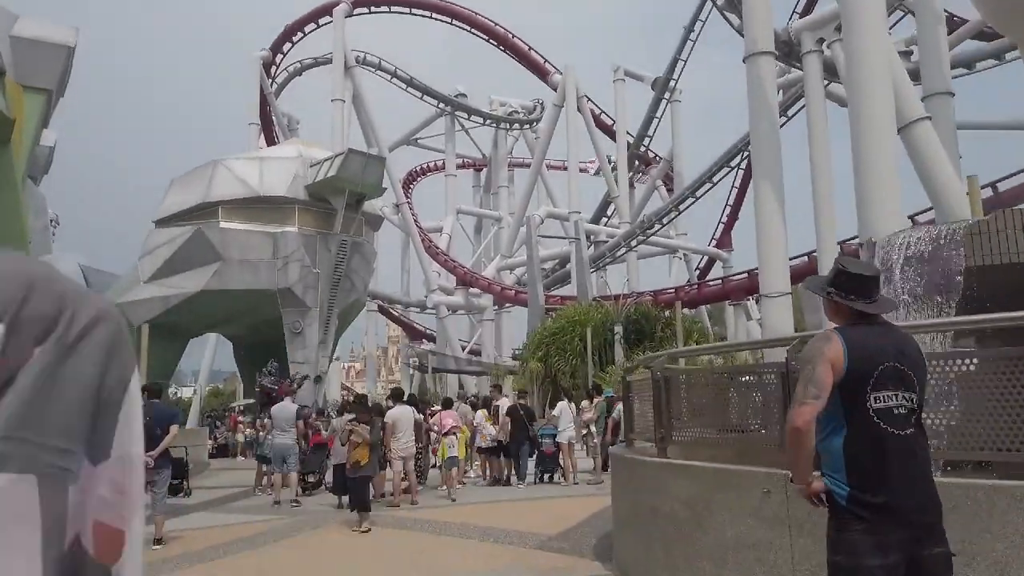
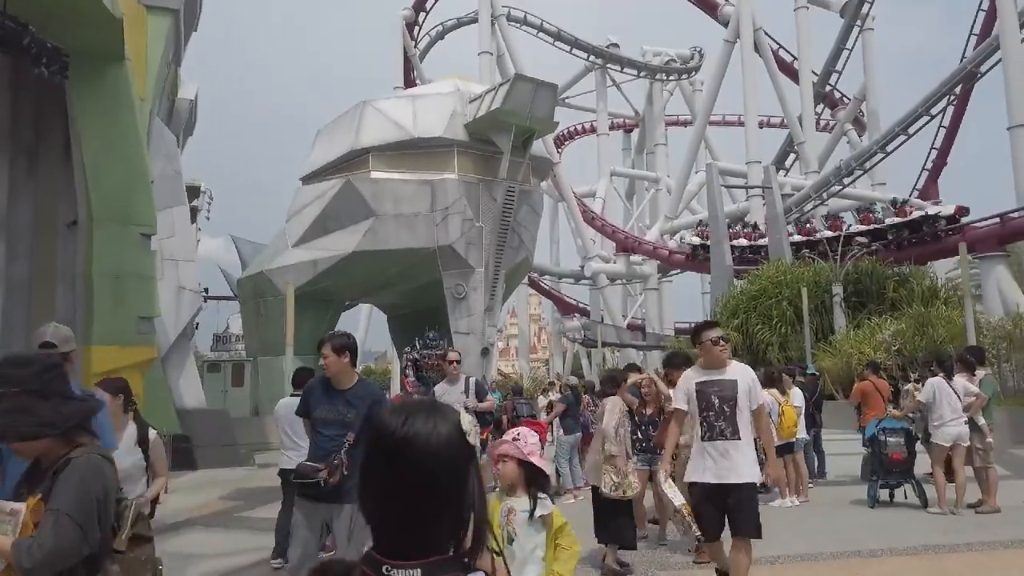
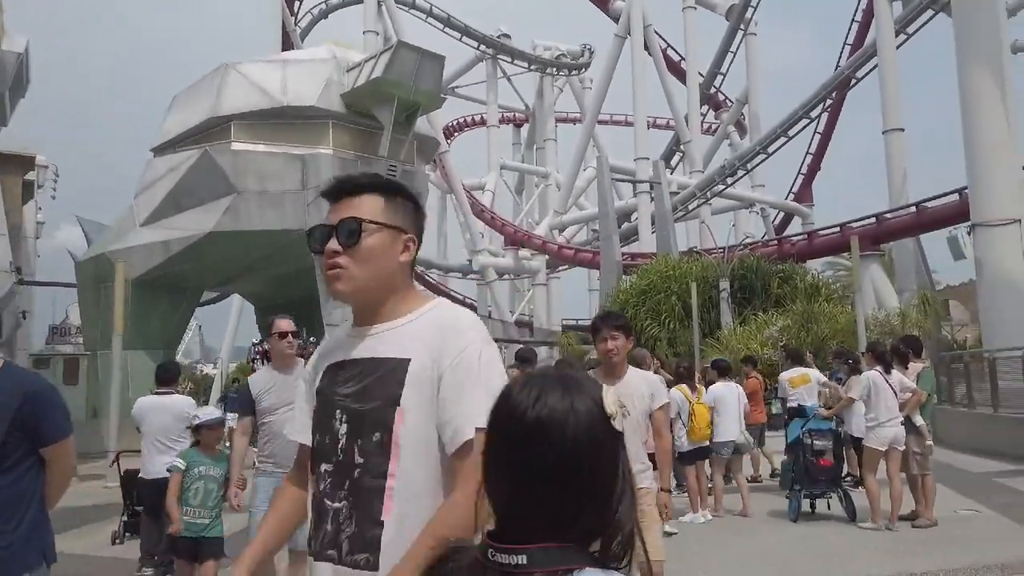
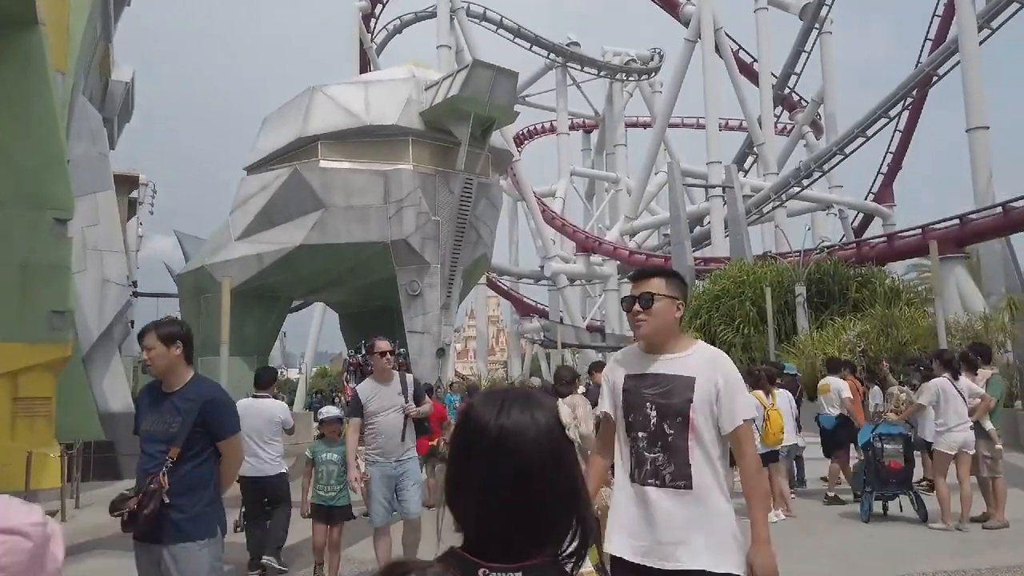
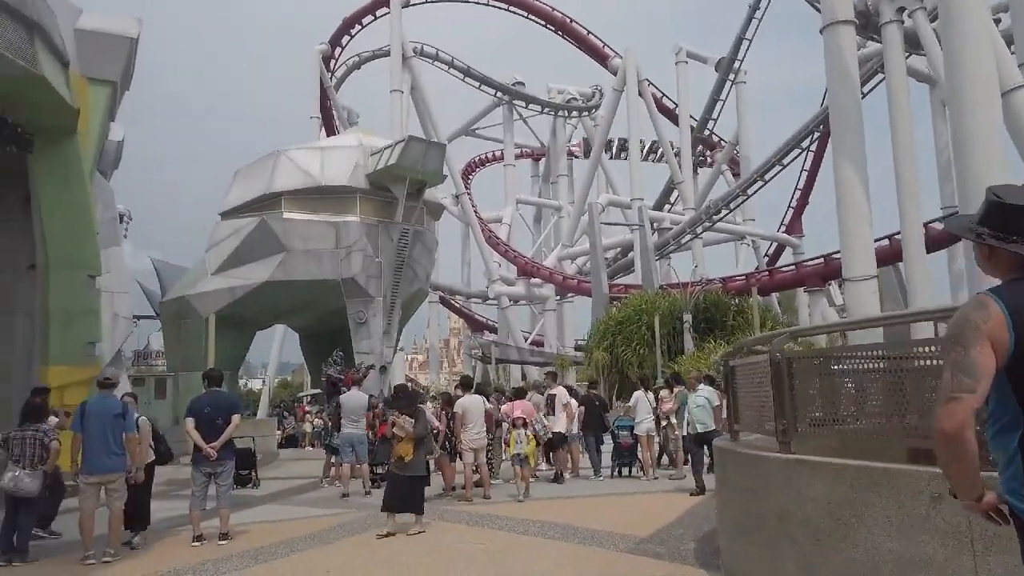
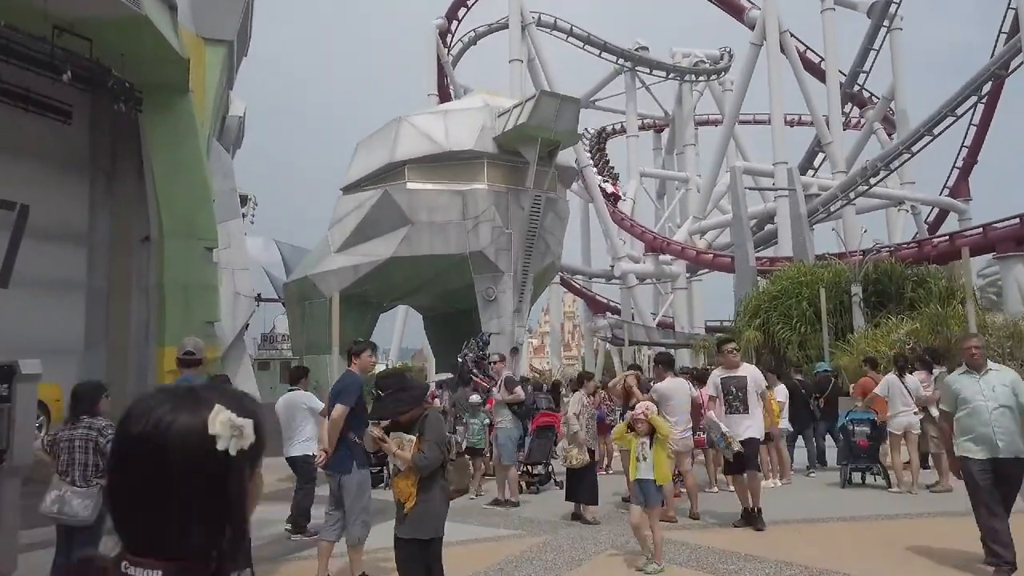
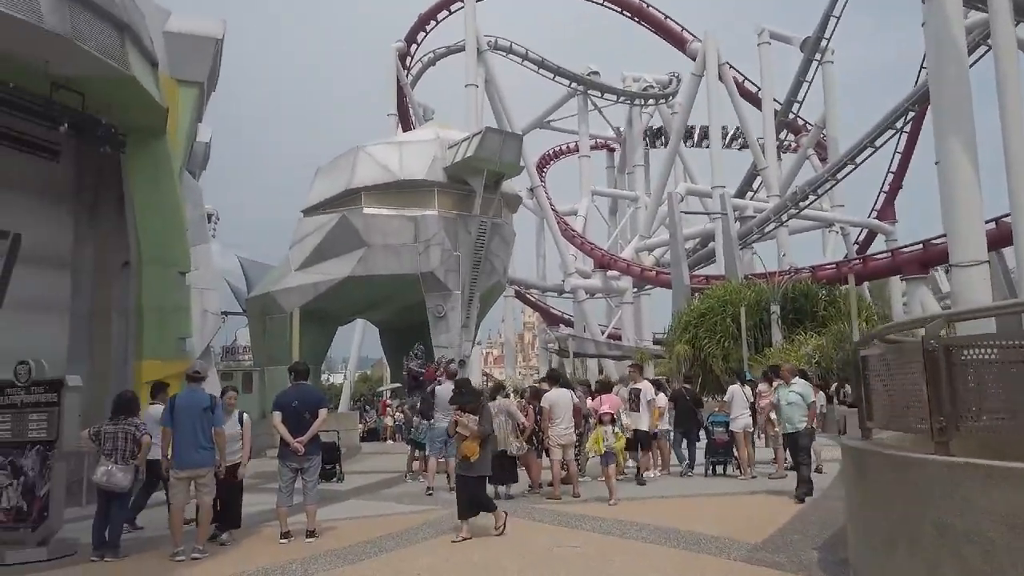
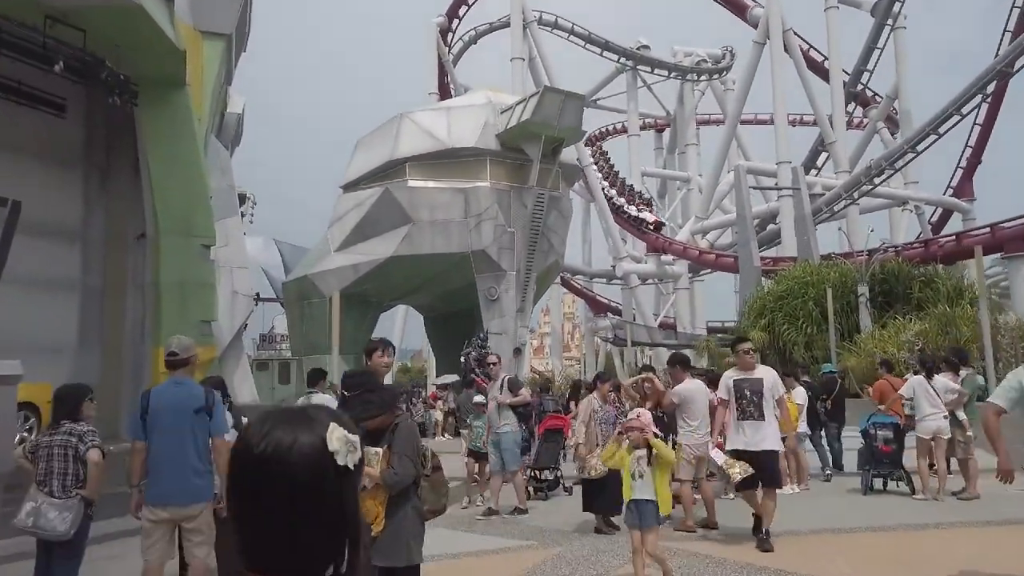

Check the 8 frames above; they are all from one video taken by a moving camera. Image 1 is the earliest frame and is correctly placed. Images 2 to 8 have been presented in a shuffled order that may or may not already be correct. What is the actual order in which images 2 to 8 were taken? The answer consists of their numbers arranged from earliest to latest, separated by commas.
5, 7, 6, 8, 2, 4, 3
